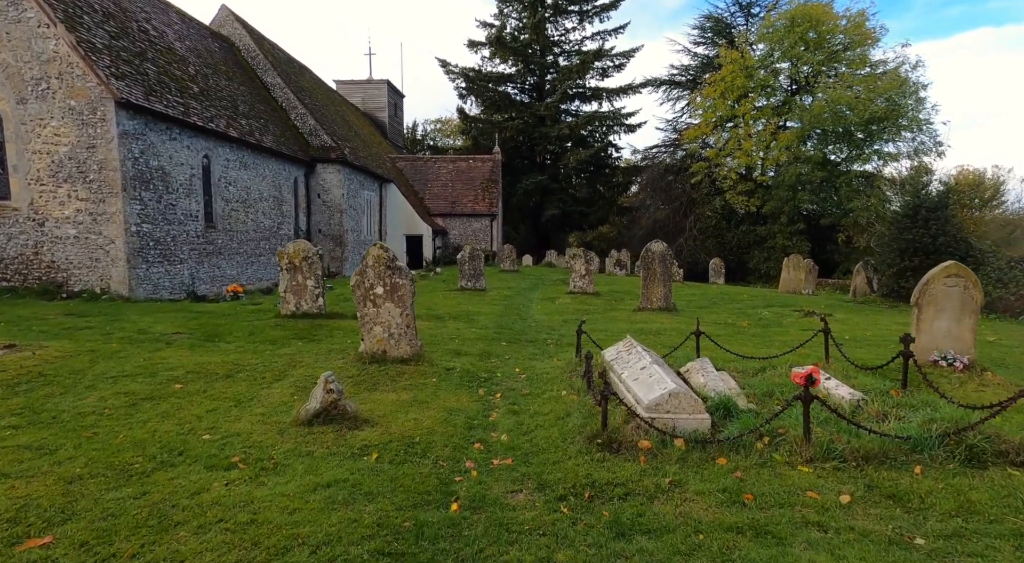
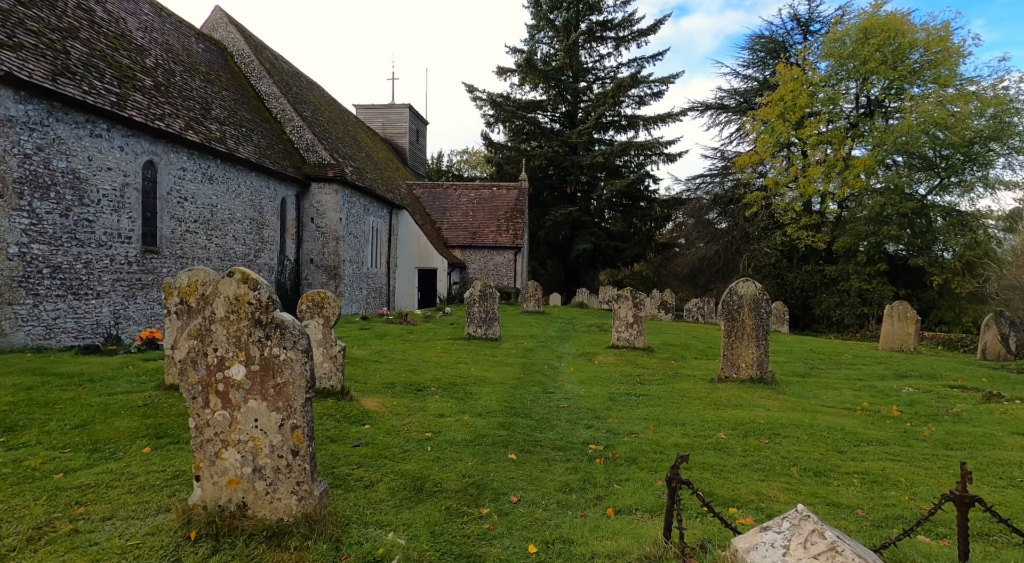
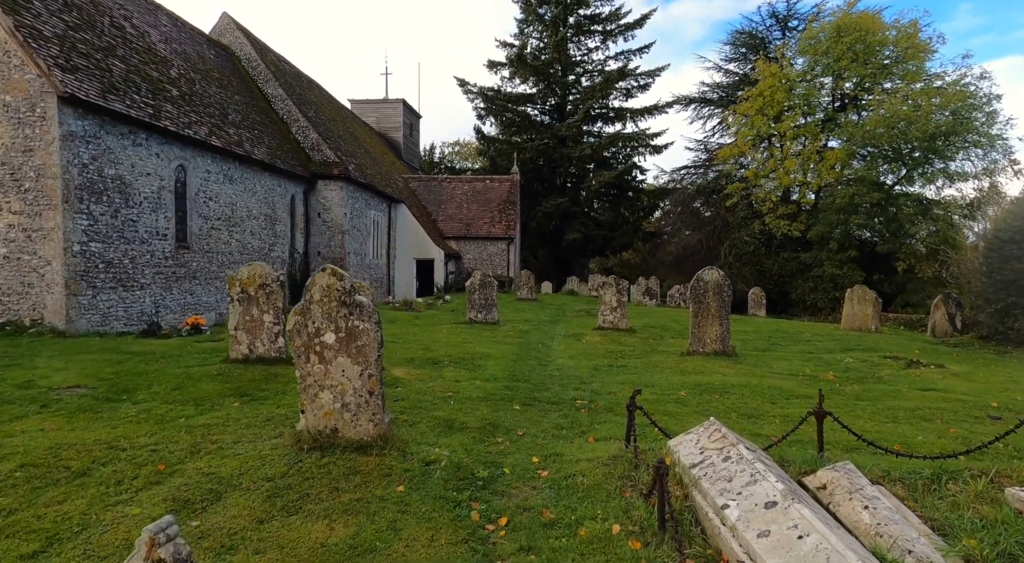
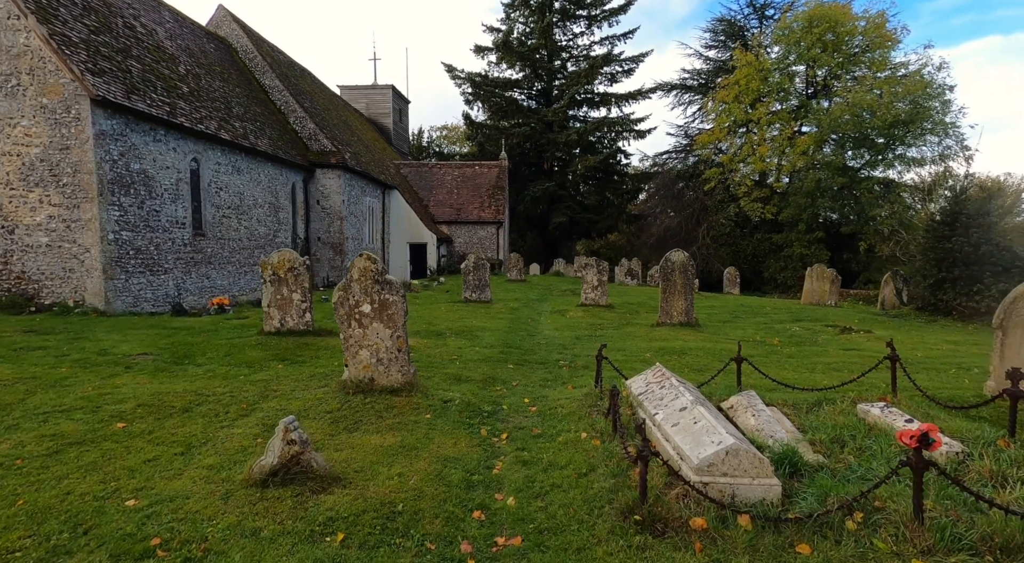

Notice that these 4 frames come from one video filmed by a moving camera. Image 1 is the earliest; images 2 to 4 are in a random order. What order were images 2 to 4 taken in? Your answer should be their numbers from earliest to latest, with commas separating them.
4, 3, 2
